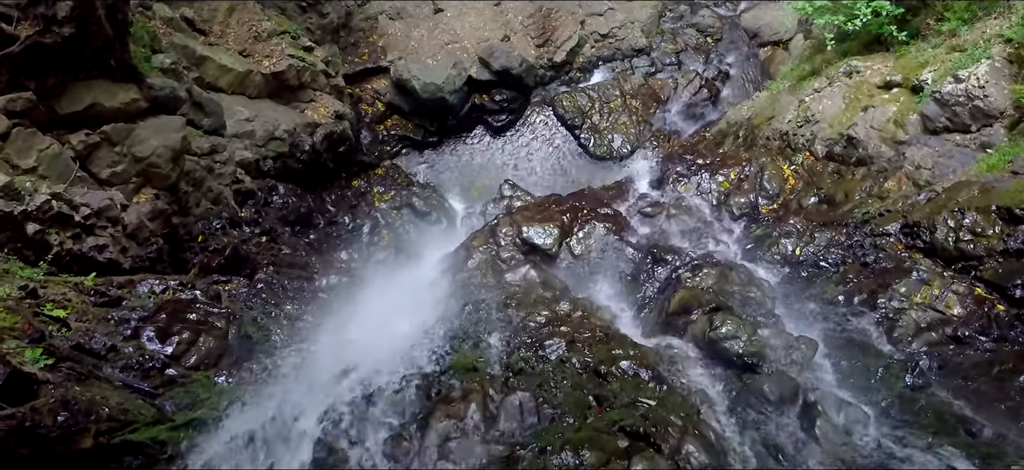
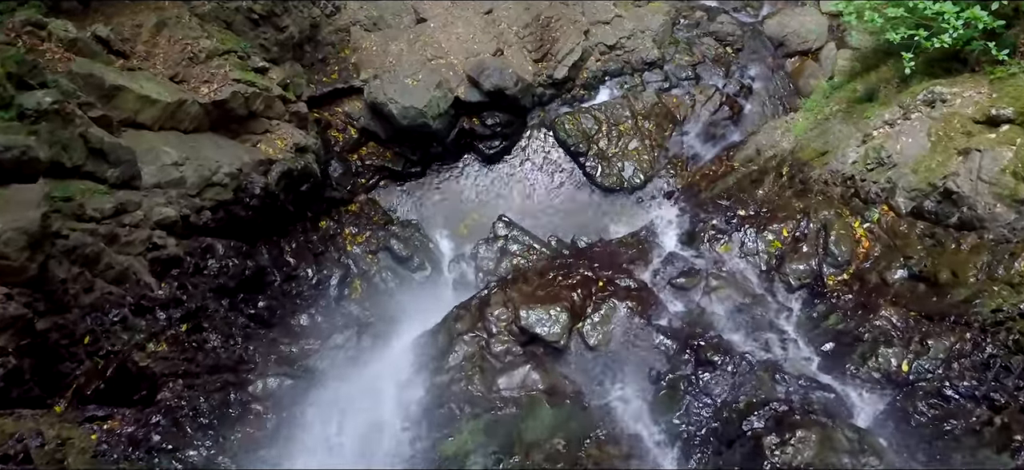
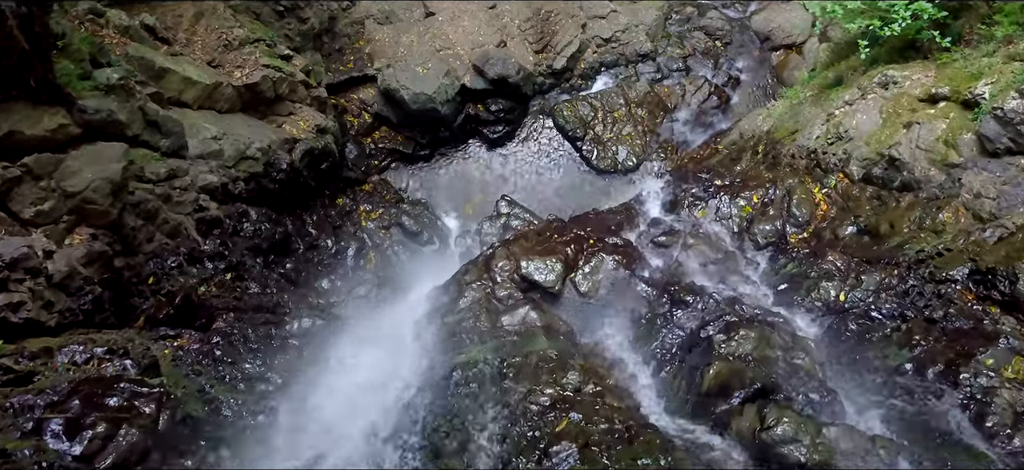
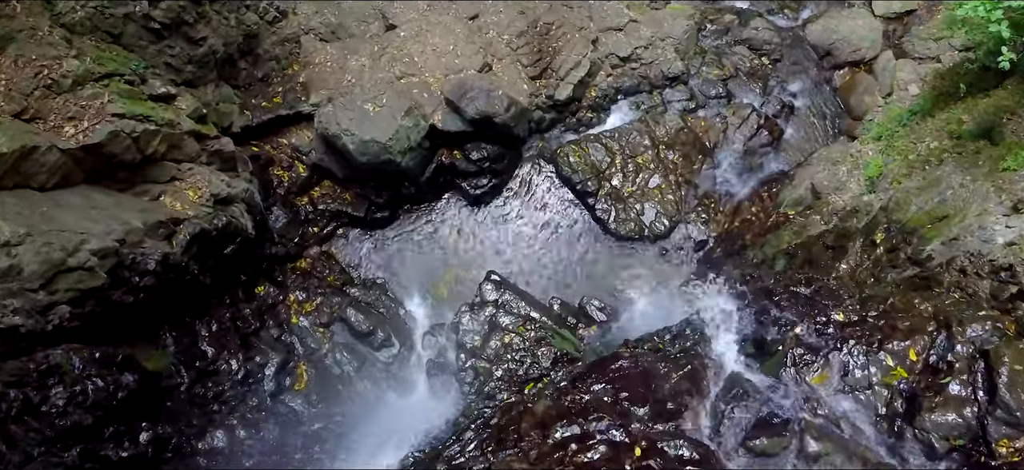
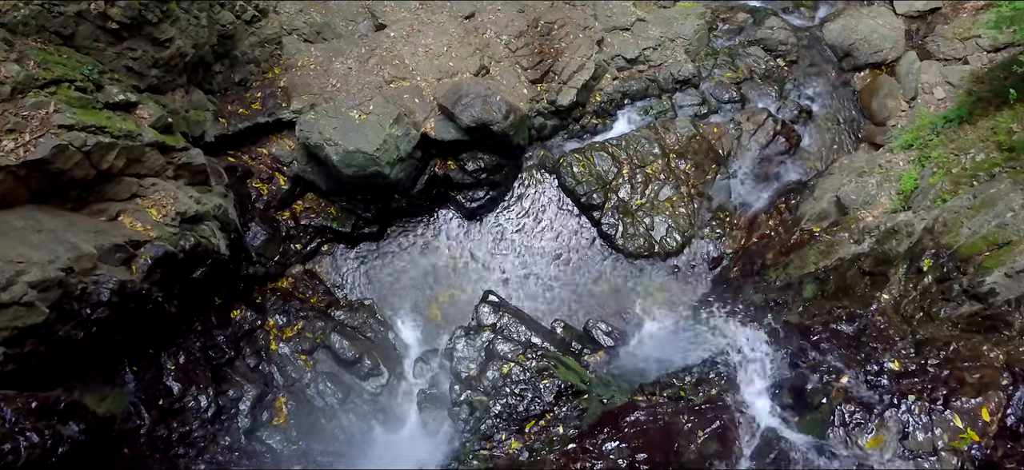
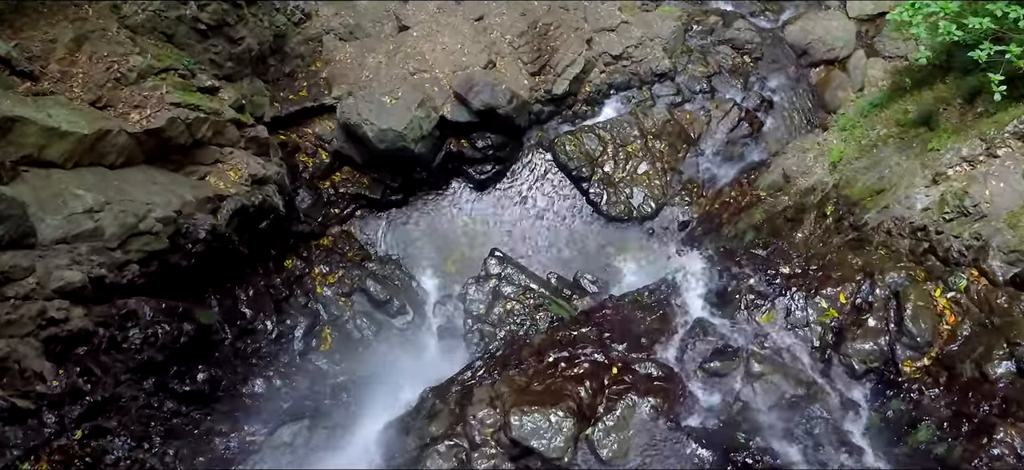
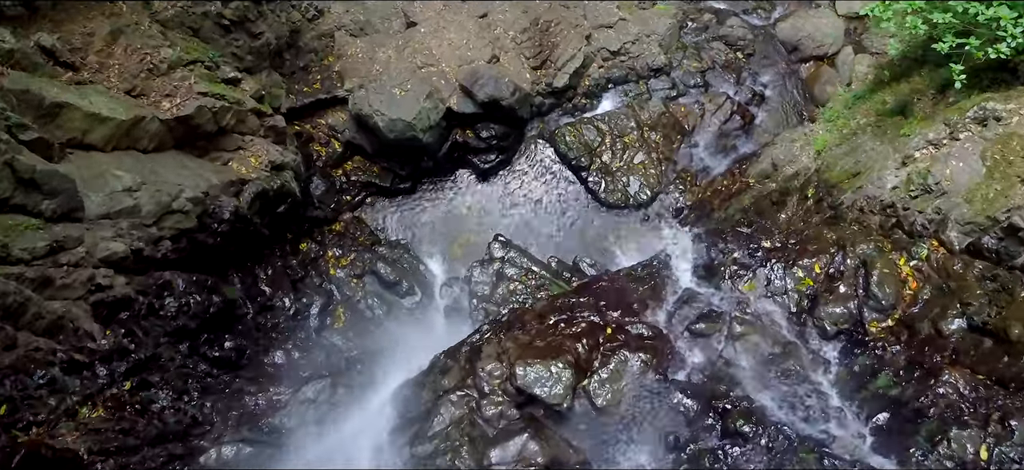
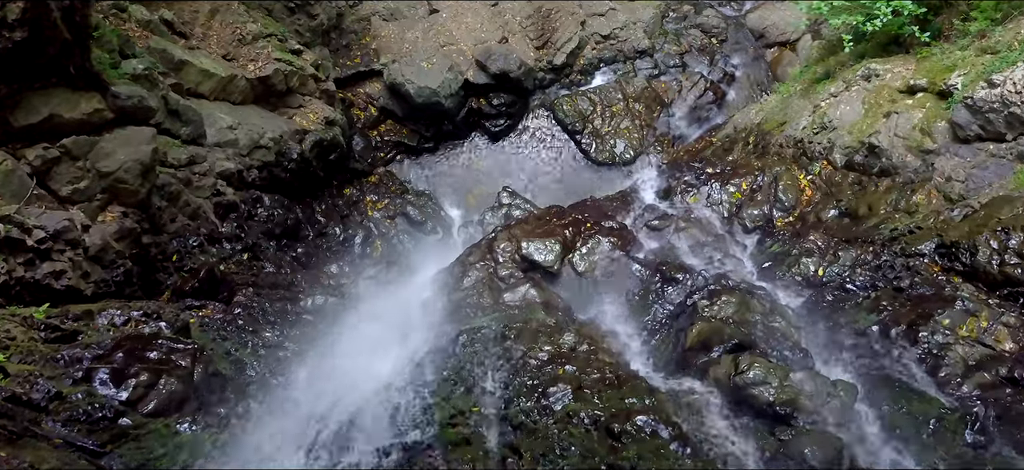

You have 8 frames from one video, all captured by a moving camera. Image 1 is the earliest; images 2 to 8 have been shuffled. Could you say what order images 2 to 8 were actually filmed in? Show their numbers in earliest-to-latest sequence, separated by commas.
8, 3, 2, 7, 6, 4, 5
